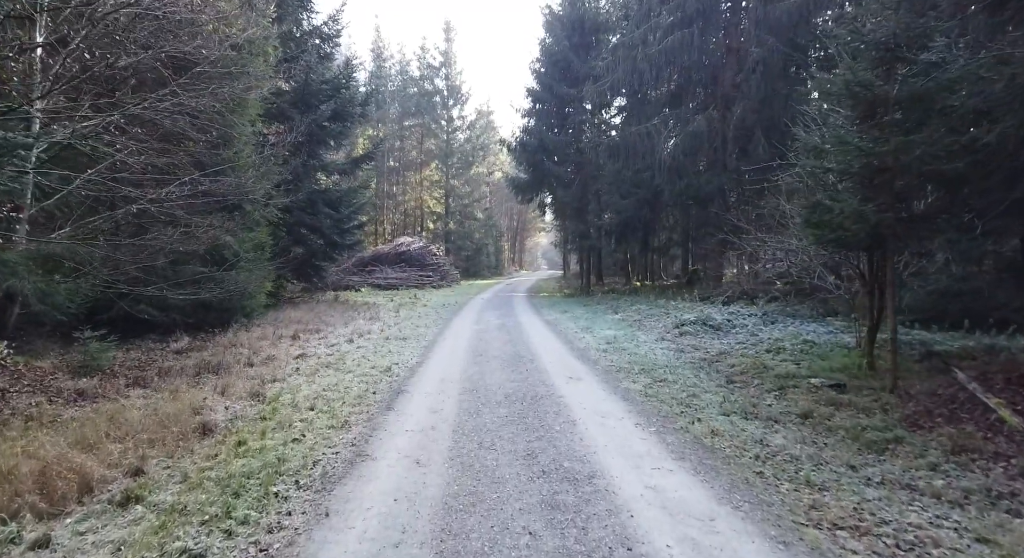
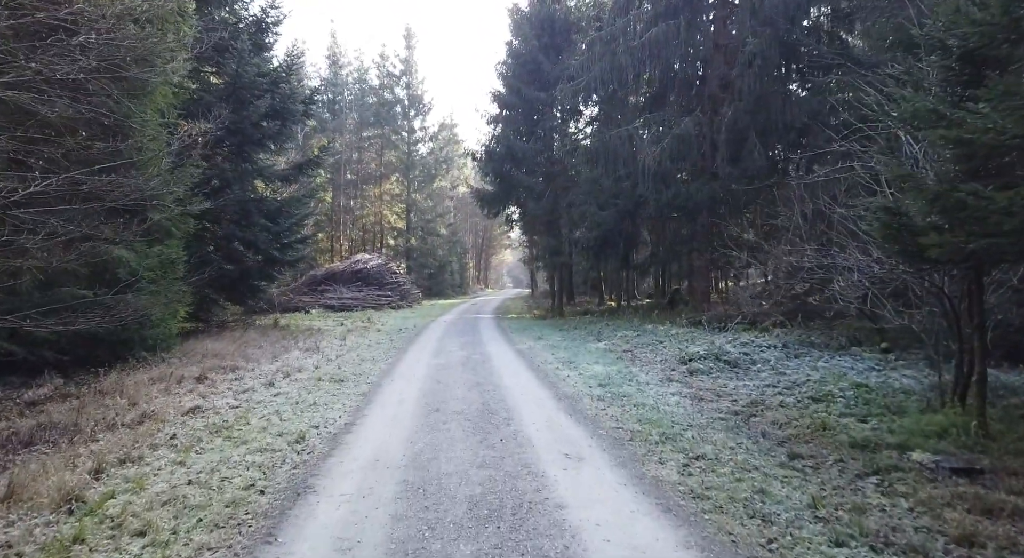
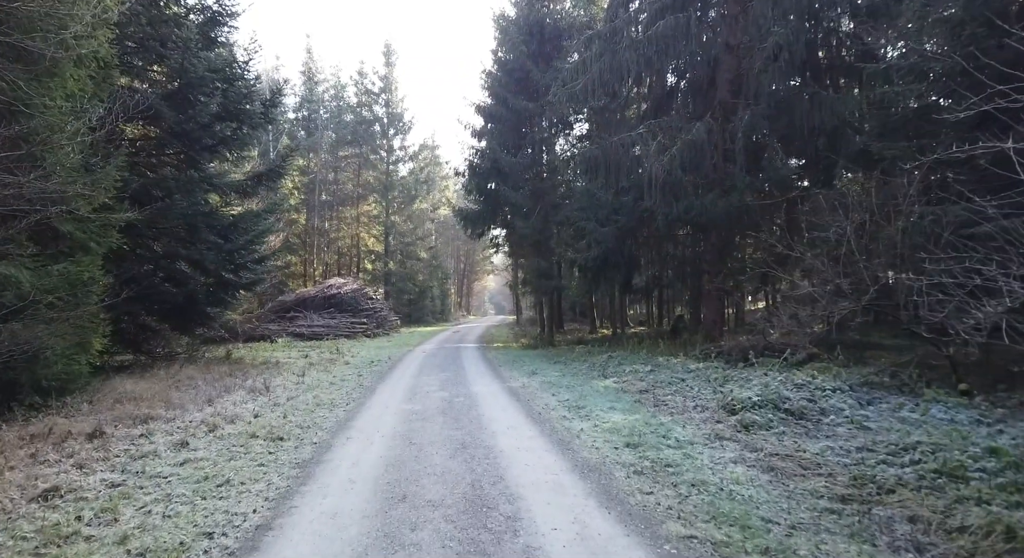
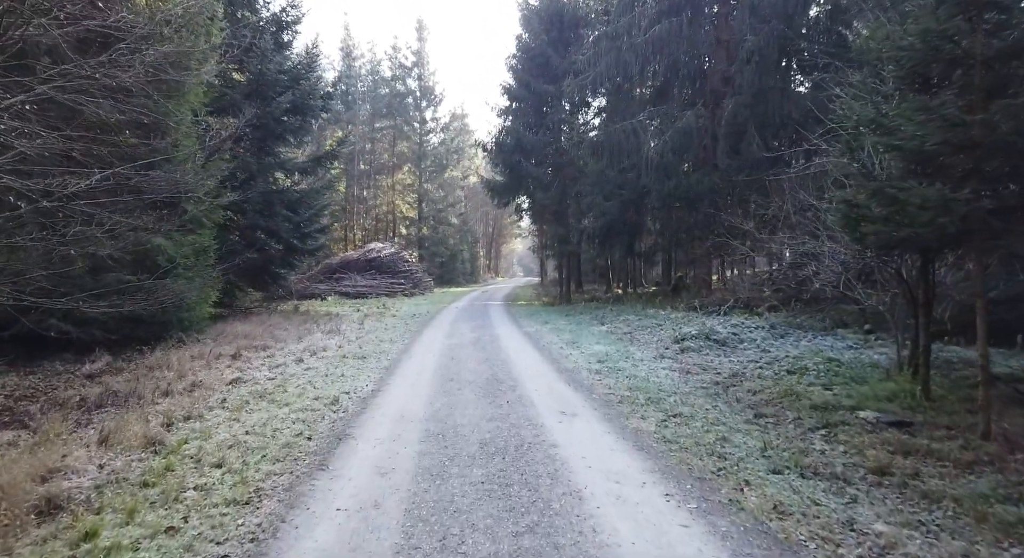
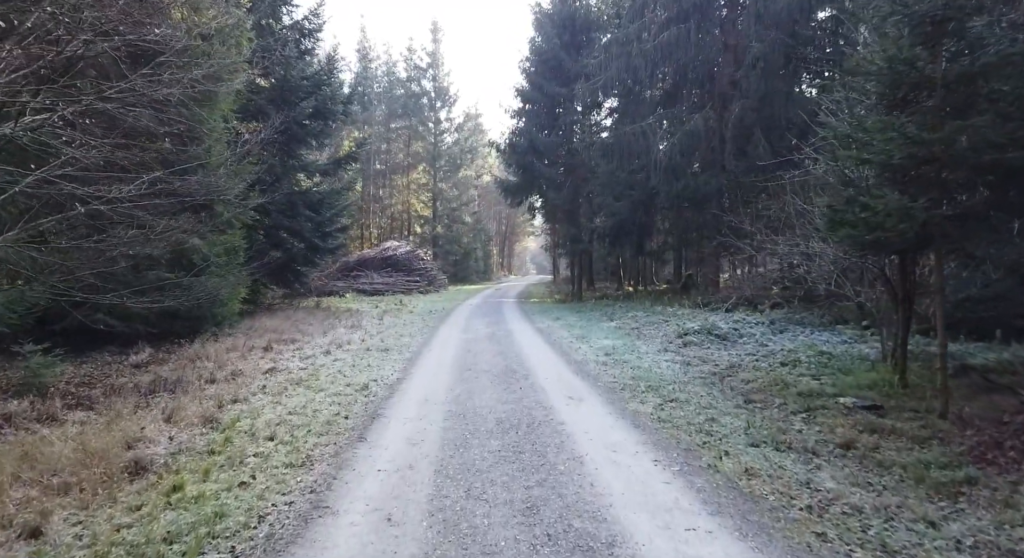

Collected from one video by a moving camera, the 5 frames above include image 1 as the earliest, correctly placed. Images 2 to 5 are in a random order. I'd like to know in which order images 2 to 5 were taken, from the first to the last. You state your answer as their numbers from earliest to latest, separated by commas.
5, 4, 2, 3
